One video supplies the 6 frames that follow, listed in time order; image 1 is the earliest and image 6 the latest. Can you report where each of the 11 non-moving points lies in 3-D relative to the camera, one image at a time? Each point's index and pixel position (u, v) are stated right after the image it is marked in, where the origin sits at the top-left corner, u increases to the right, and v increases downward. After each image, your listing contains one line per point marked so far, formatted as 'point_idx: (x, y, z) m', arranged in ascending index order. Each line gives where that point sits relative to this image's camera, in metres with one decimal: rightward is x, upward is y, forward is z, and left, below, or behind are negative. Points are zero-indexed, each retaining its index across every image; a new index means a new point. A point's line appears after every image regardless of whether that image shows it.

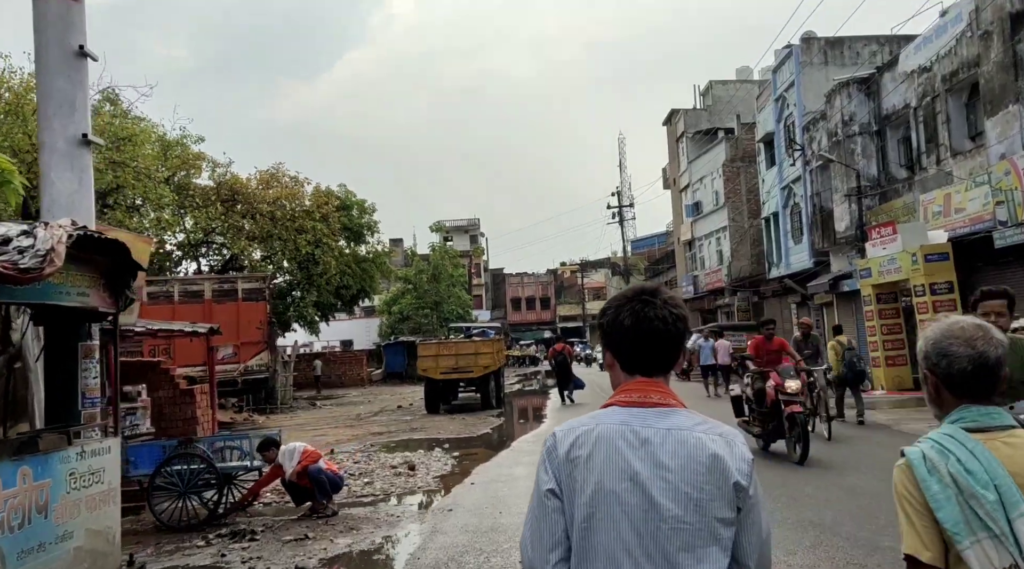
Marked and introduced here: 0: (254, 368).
0: (-5.5, -1.8, +16.6) m
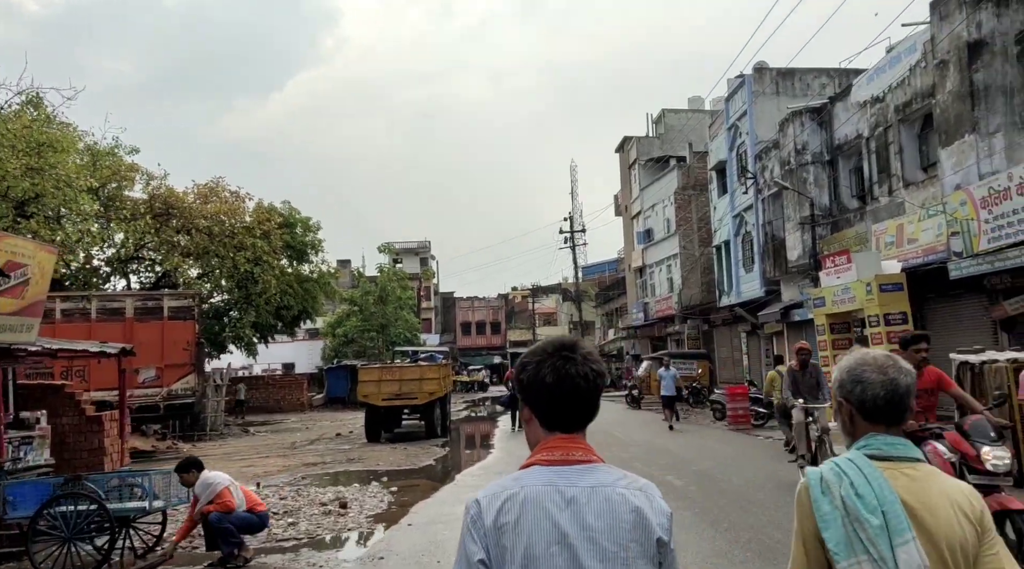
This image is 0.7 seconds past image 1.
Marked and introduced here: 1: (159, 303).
0: (-6.6, -2.1, +15.5) m
1: (-7.1, -0.4, +15.6) m
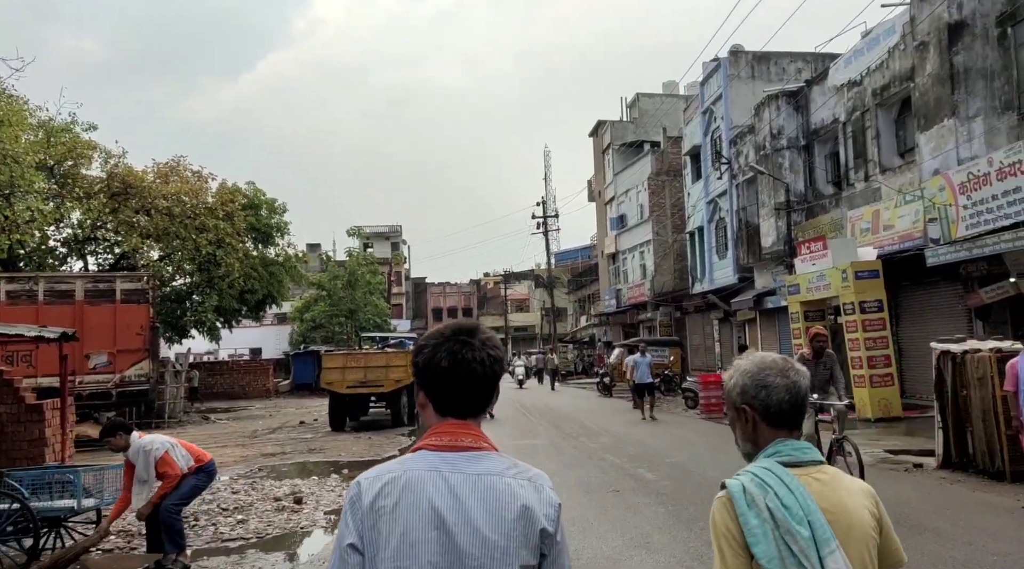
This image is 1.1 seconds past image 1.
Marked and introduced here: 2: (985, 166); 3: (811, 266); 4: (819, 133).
0: (-7.2, -1.8, +14.8) m
1: (-7.6, 0.0, +14.9) m
2: (+7.5, +1.9, +12.4) m
3: (+6.4, +0.4, +16.6) m
4: (+7.6, +3.7, +19.3) m
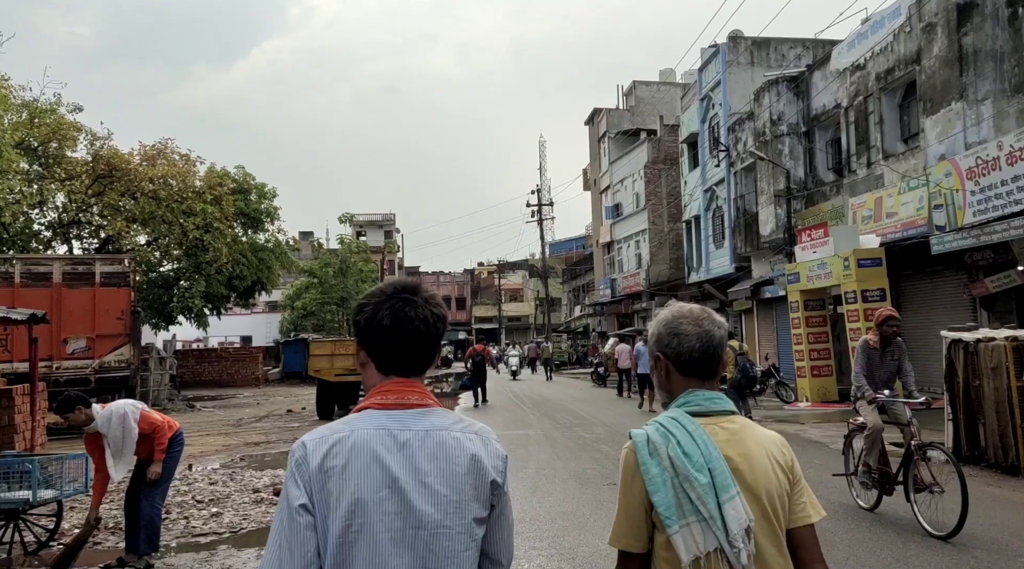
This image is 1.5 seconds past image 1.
0: (-7.3, -1.5, +14.3) m
1: (-7.8, +0.3, +14.4) m
2: (+7.4, +2.1, +12.0) m
3: (+6.2, +0.6, +16.2) m
4: (+7.4, +4.0, +18.9) m
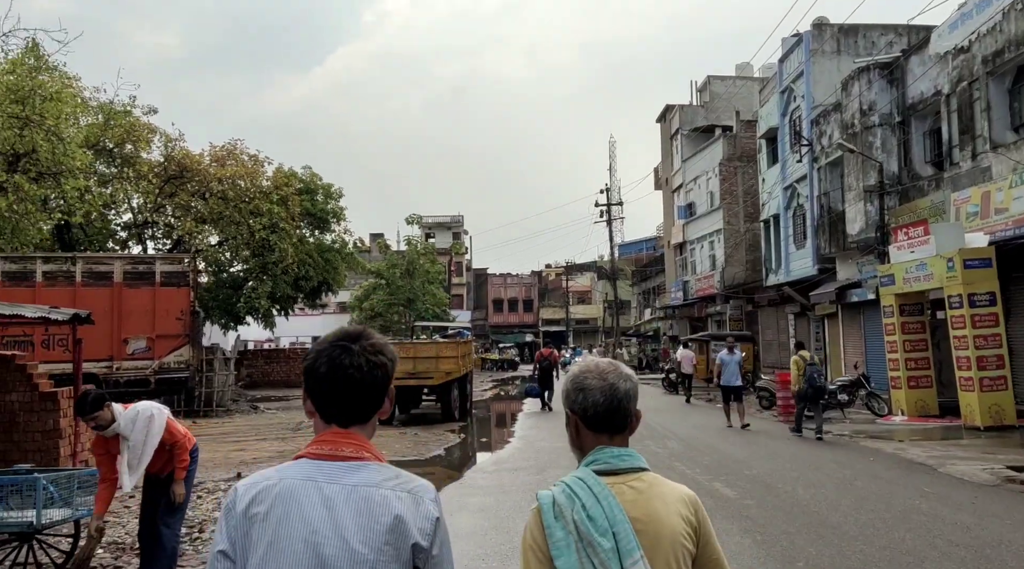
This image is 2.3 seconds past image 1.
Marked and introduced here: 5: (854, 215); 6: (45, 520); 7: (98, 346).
0: (-6.1, -1.5, +14.1) m
1: (-6.6, +0.3, +14.2) m
2: (+8.4, +2.0, +10.6) m
3: (+7.5, +0.6, +14.8) m
4: (+9.0, +3.9, +17.4) m
5: (+8.5, +1.7, +19.4) m
6: (-3.1, -1.6, +5.2) m
7: (-7.3, -1.1, +13.8) m
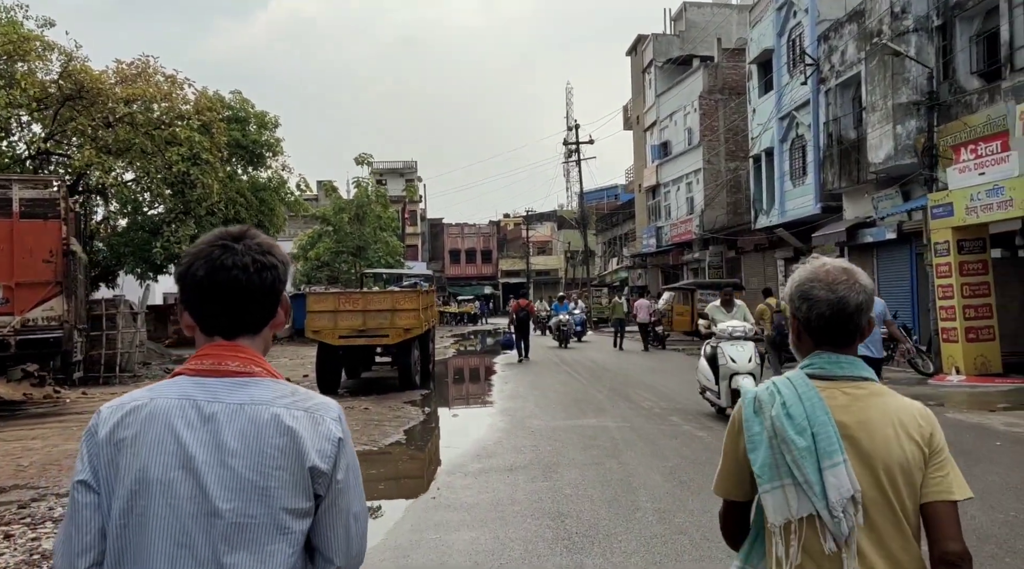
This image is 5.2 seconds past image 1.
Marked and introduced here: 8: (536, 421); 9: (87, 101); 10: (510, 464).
0: (-6.5, -0.5, +10.7) m
1: (-6.9, +1.3, +10.7) m
2: (+8.2, +2.8, +7.8) m
3: (+7.1, +1.6, +12.1) m
4: (+8.4, +5.2, +14.6) m
5: (+7.8, +3.1, +16.6) m
6: (-2.9, -1.1, +2.0) m
7: (-7.6, -0.2, +10.3) m
8: (+0.3, -1.7, +9.6) m
9: (-10.8, +4.7, +19.8) m
10: (0.0, -1.6, +7.2) m
